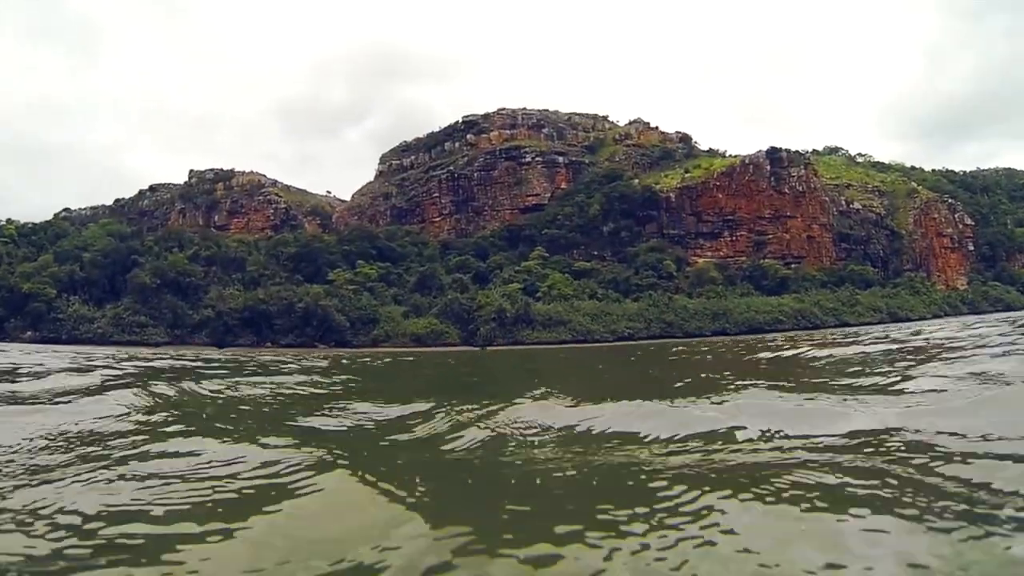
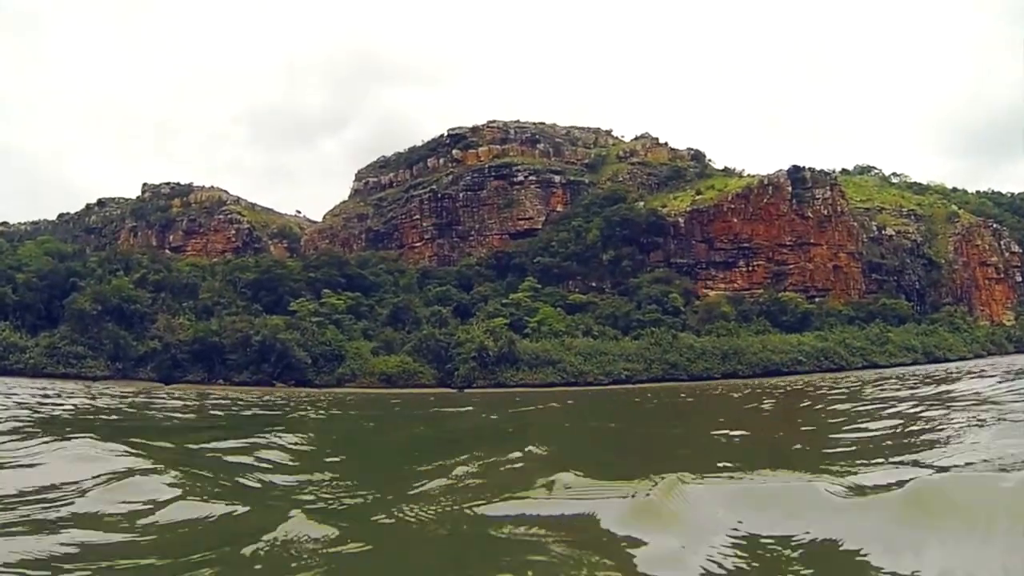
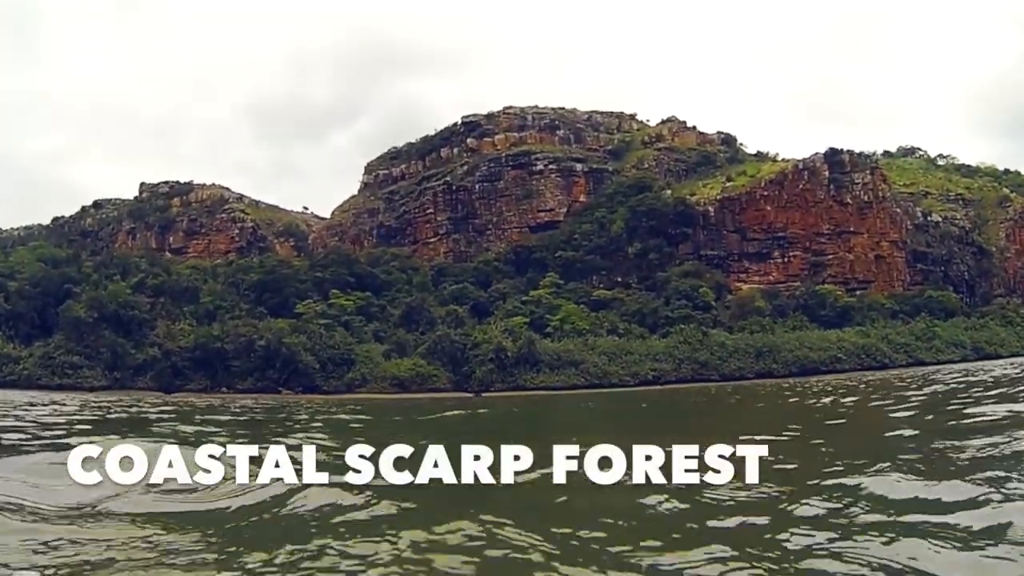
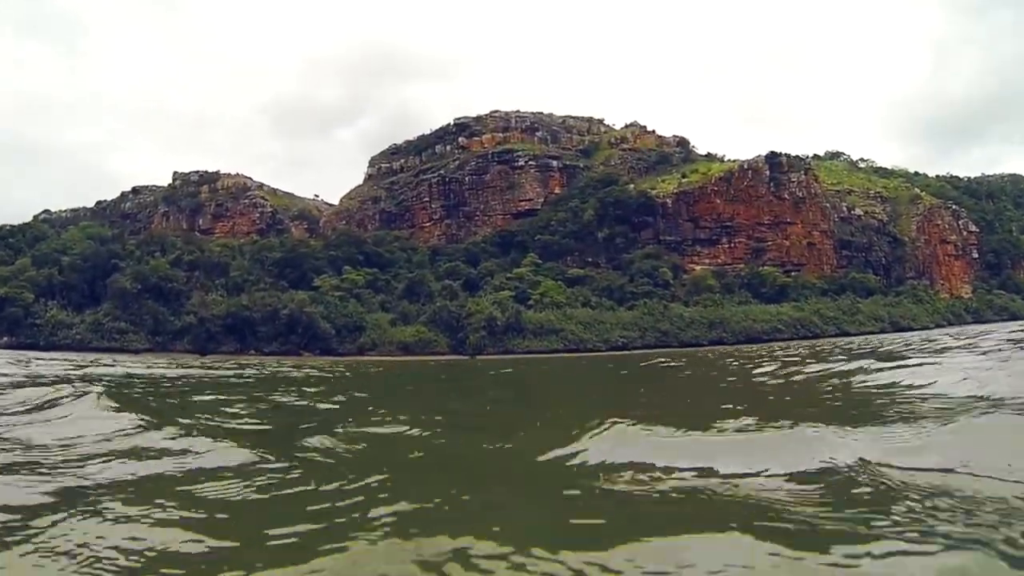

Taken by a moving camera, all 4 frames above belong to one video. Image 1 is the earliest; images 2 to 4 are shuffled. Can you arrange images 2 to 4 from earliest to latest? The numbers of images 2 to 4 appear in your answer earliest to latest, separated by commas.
4, 2, 3
